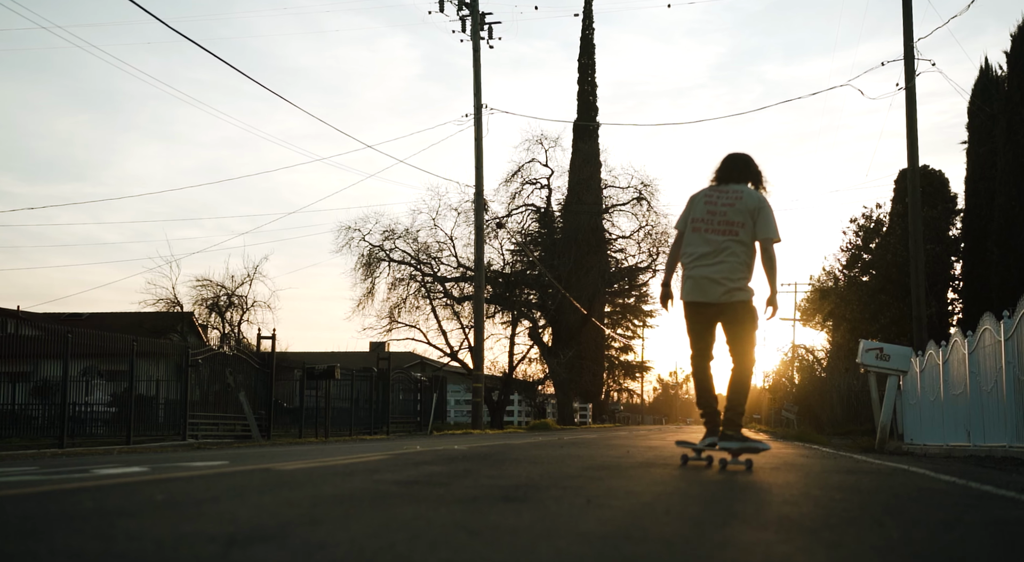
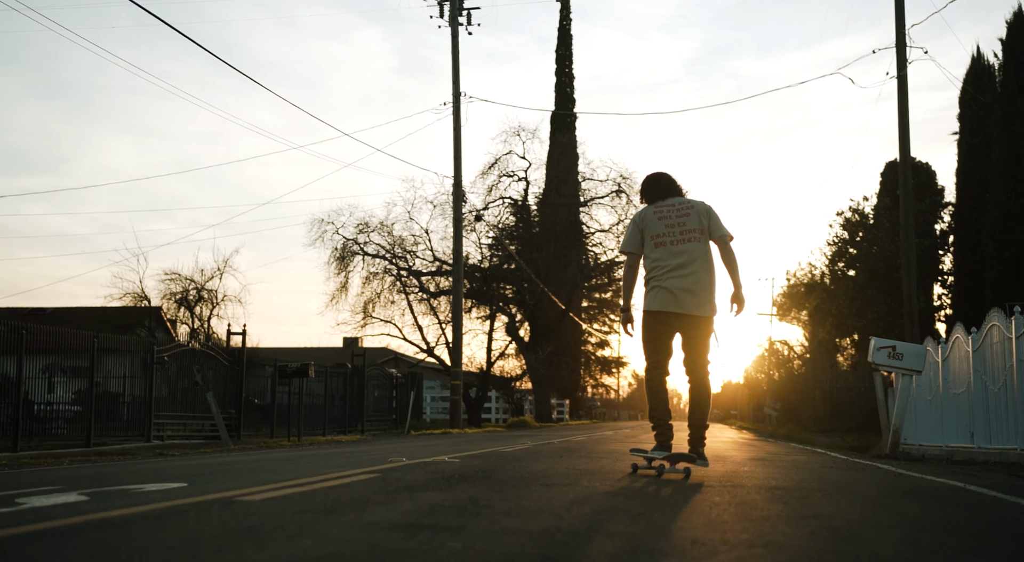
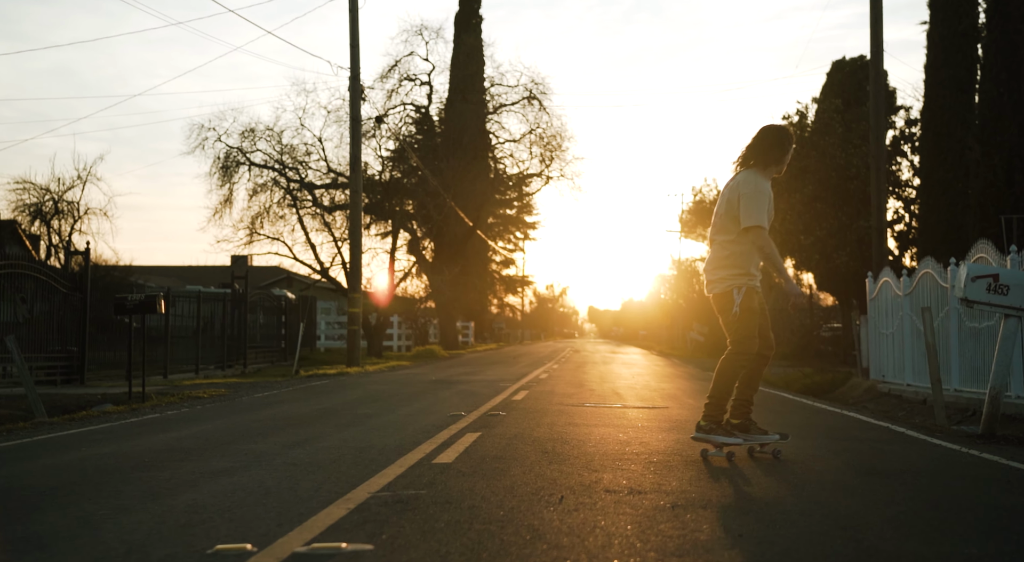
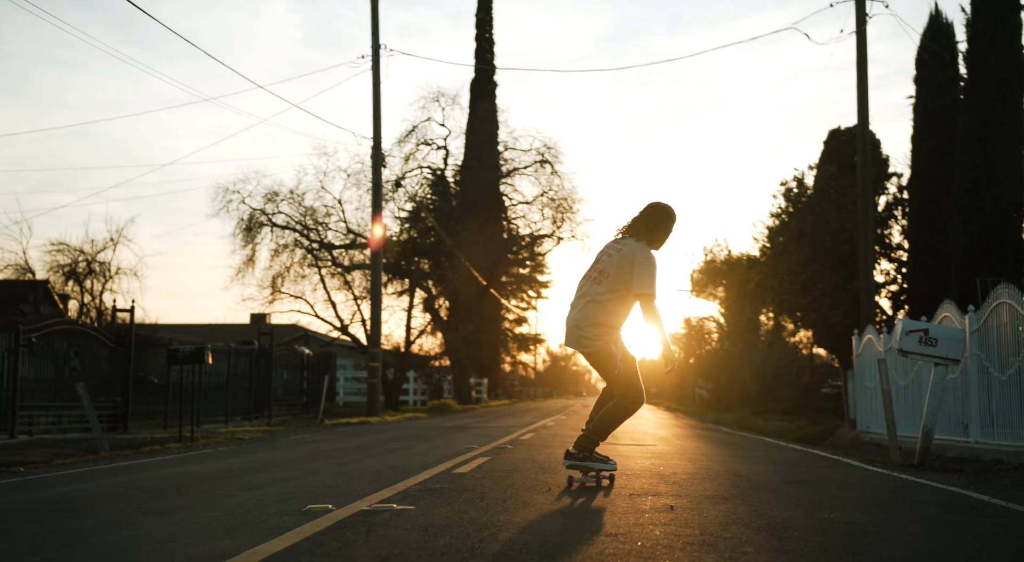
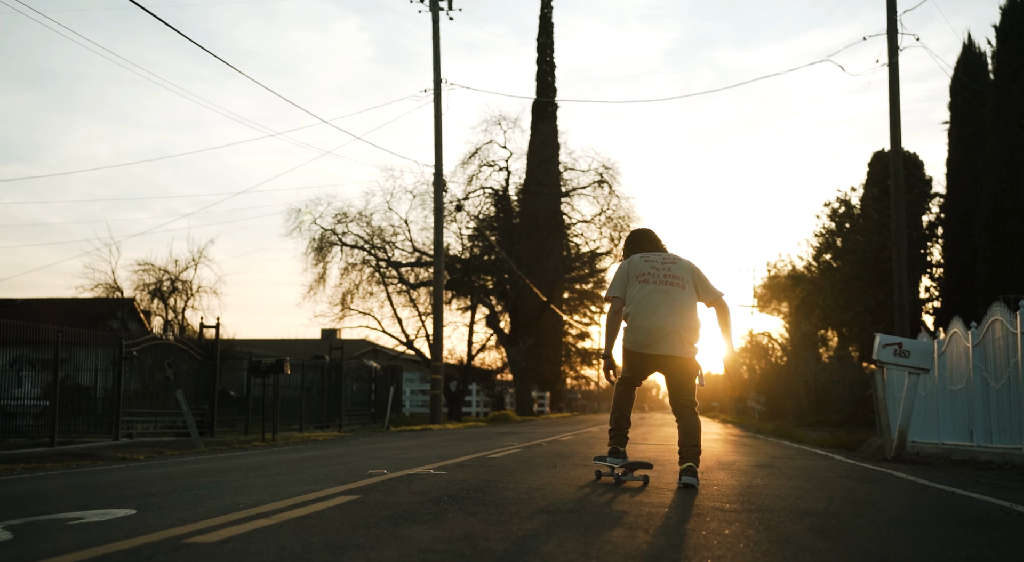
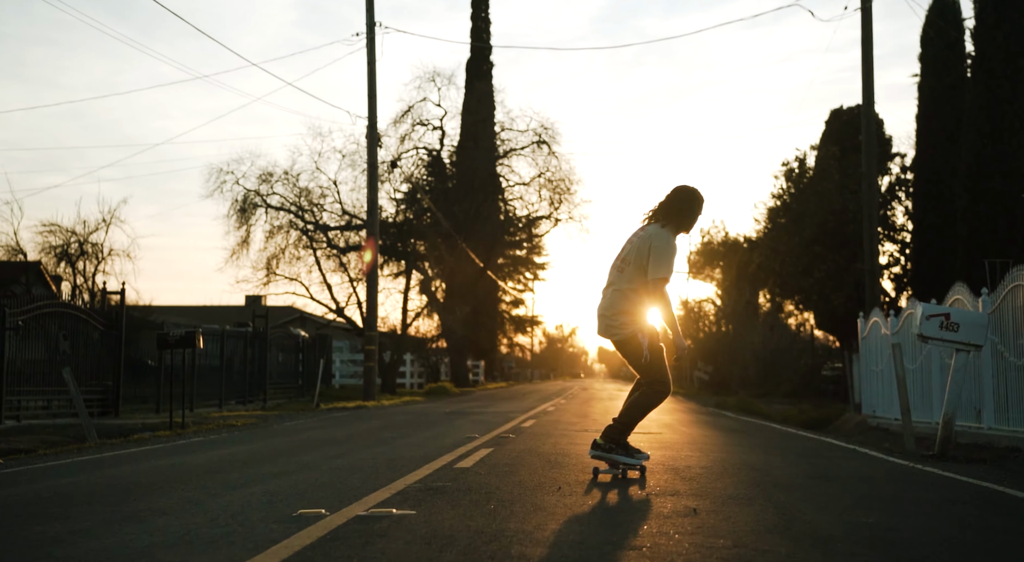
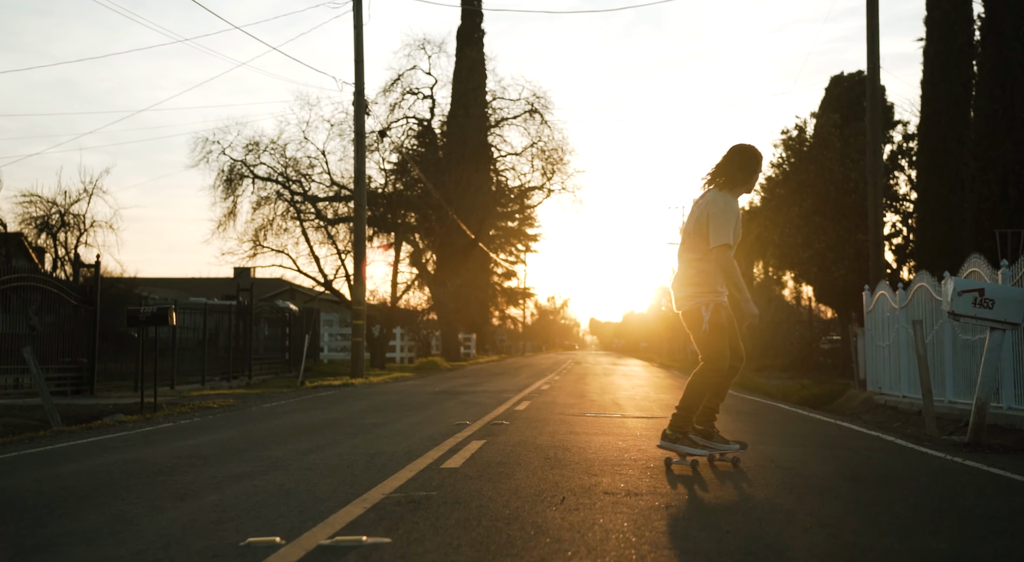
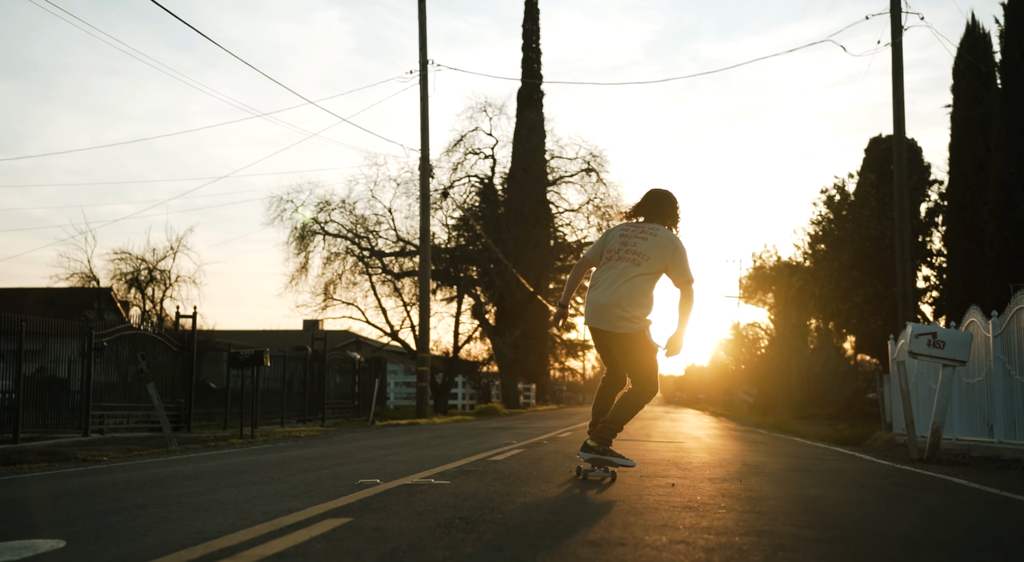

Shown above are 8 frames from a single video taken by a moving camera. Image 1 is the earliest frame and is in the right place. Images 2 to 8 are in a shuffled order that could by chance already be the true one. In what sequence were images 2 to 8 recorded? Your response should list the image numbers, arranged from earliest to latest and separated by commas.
2, 5, 8, 4, 6, 7, 3
